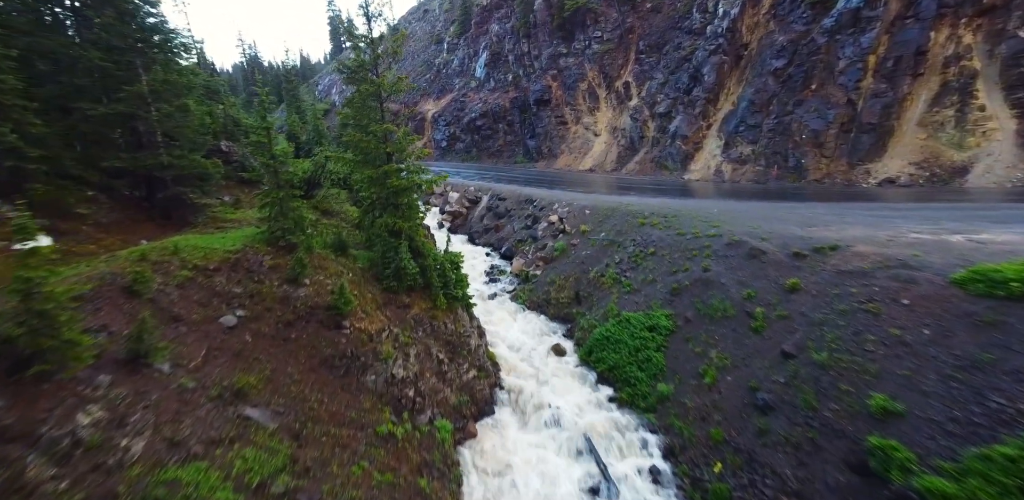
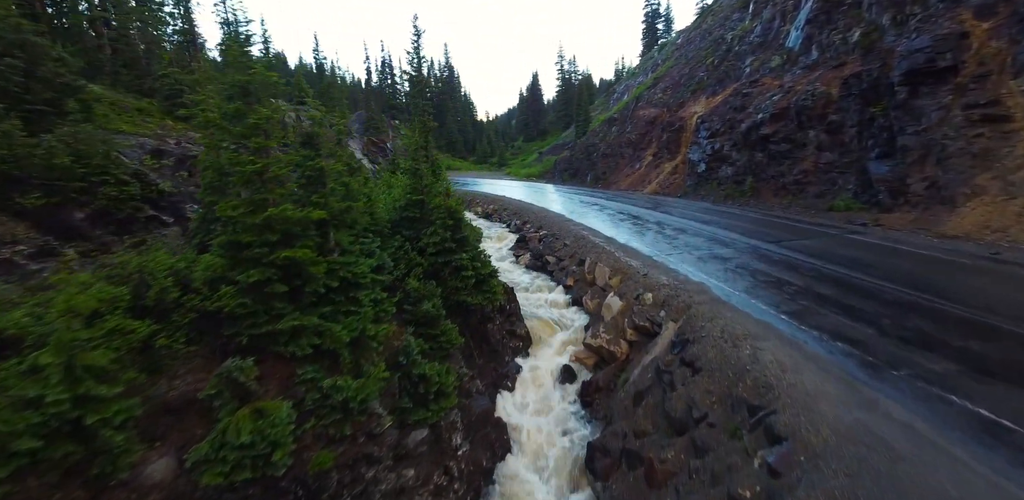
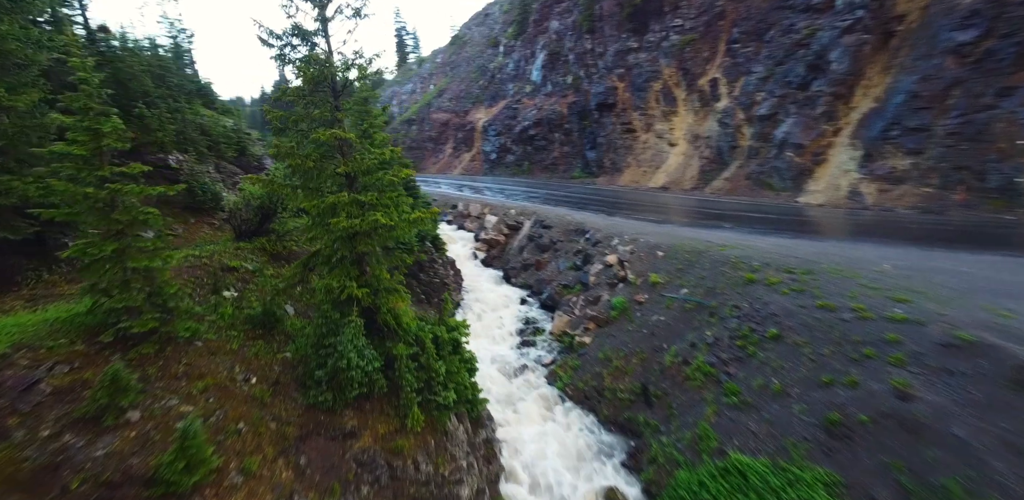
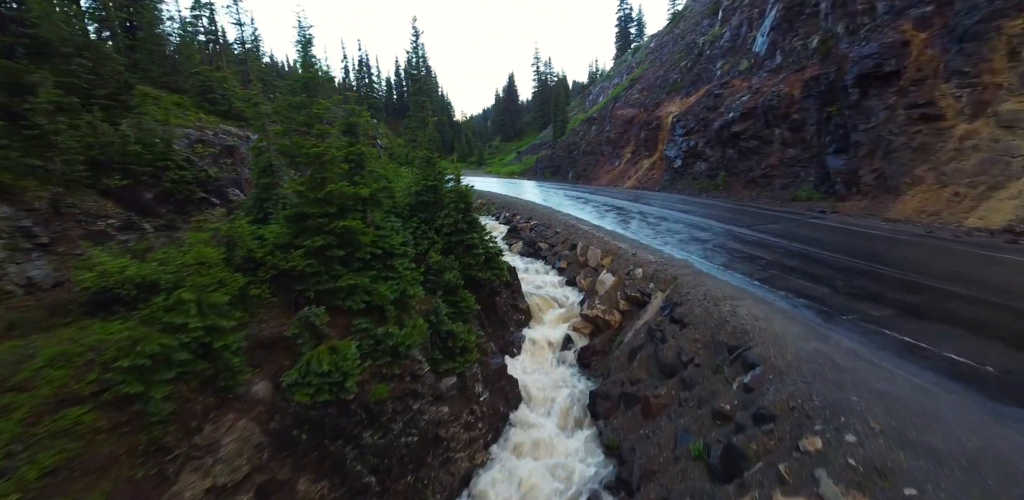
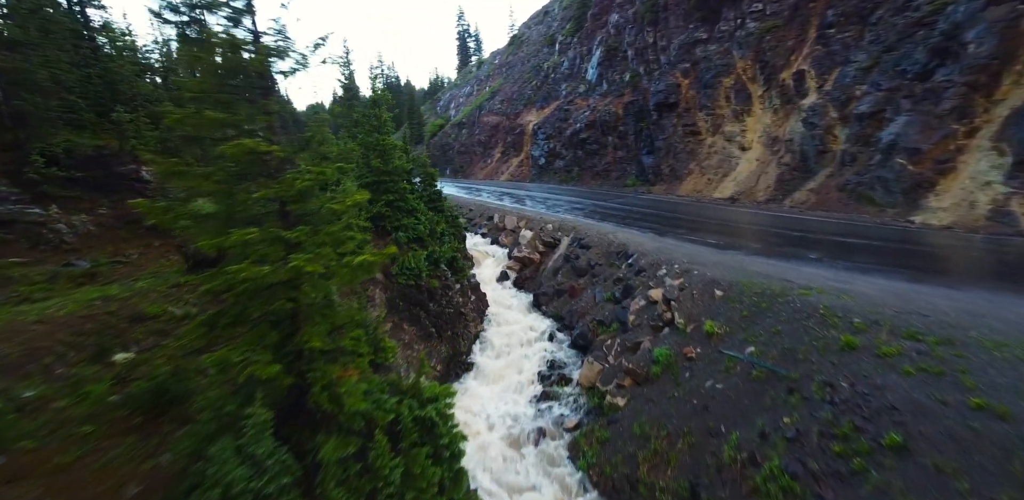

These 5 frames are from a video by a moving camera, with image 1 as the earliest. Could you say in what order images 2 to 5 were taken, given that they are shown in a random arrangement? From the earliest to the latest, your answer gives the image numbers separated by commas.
3, 5, 4, 2
